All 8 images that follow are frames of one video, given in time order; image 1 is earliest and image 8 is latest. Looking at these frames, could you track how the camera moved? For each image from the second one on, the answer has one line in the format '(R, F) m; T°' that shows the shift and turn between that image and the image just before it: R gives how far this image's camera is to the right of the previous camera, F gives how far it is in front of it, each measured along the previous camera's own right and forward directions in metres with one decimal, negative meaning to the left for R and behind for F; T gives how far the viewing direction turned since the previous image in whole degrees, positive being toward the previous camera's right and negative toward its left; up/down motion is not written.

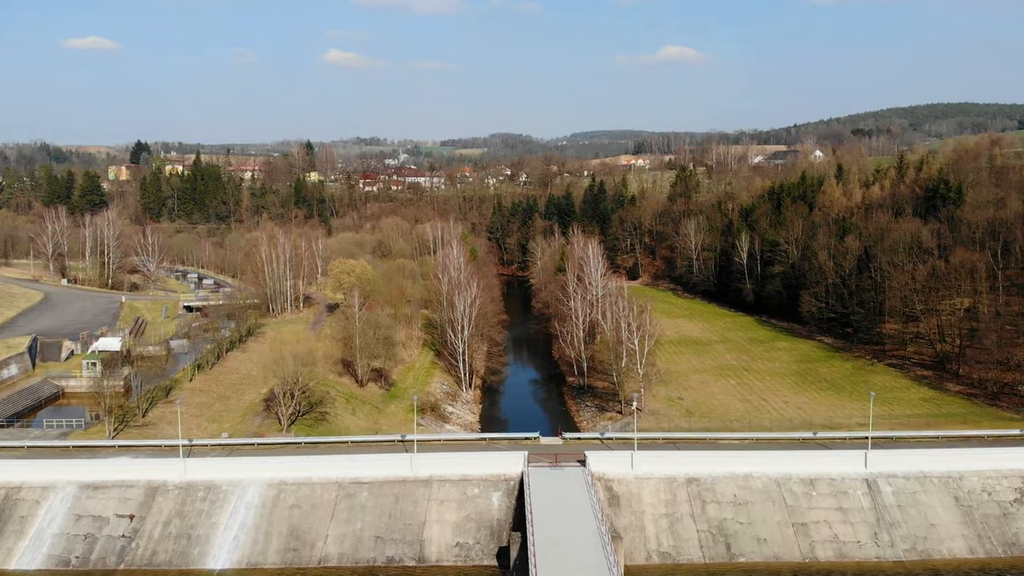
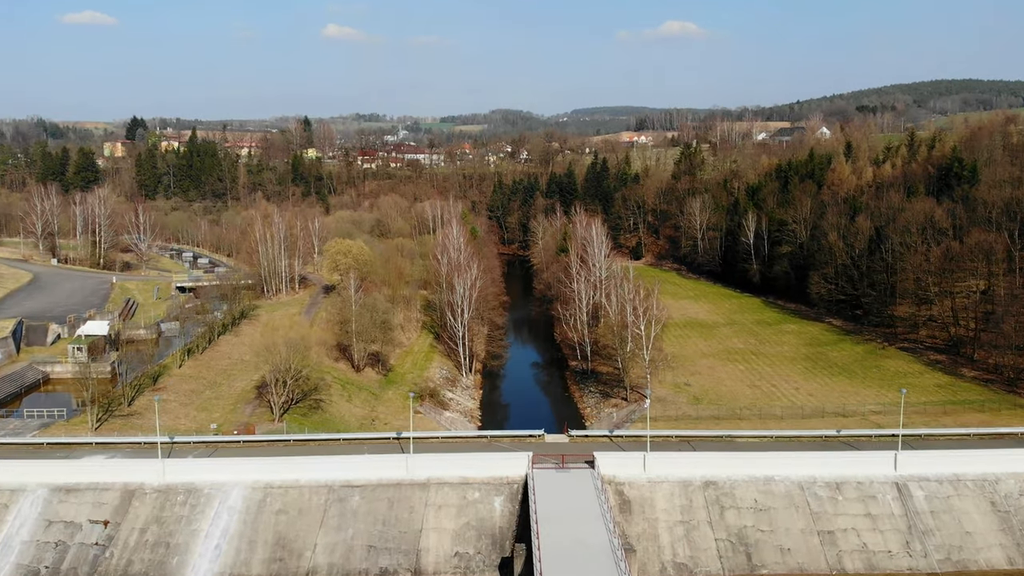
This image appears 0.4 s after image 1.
(-0.1, +1.2) m; 0°
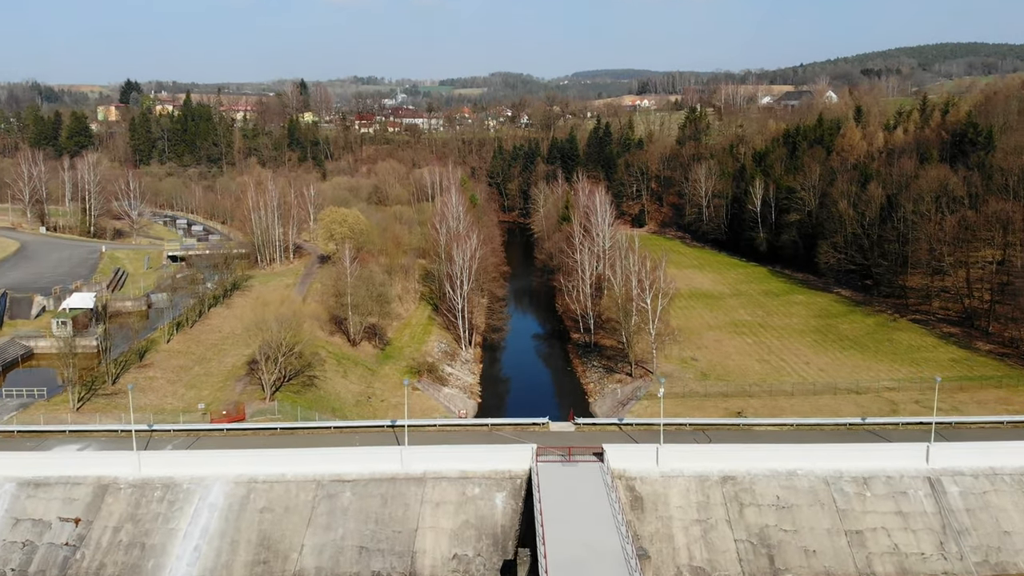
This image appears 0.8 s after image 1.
(0.0, +1.1) m; 0°
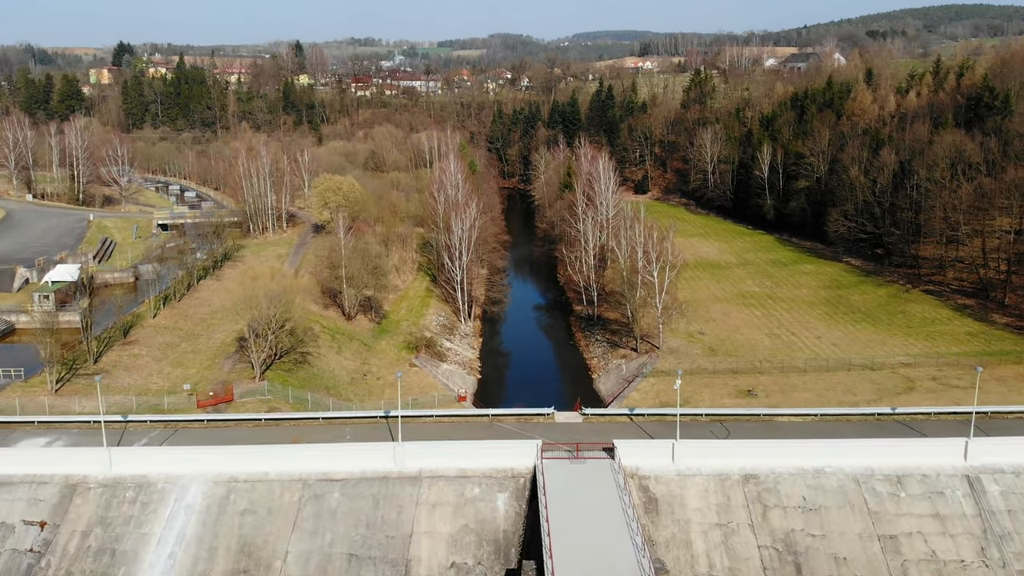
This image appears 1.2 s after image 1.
(0.0, +1.2) m; 0°
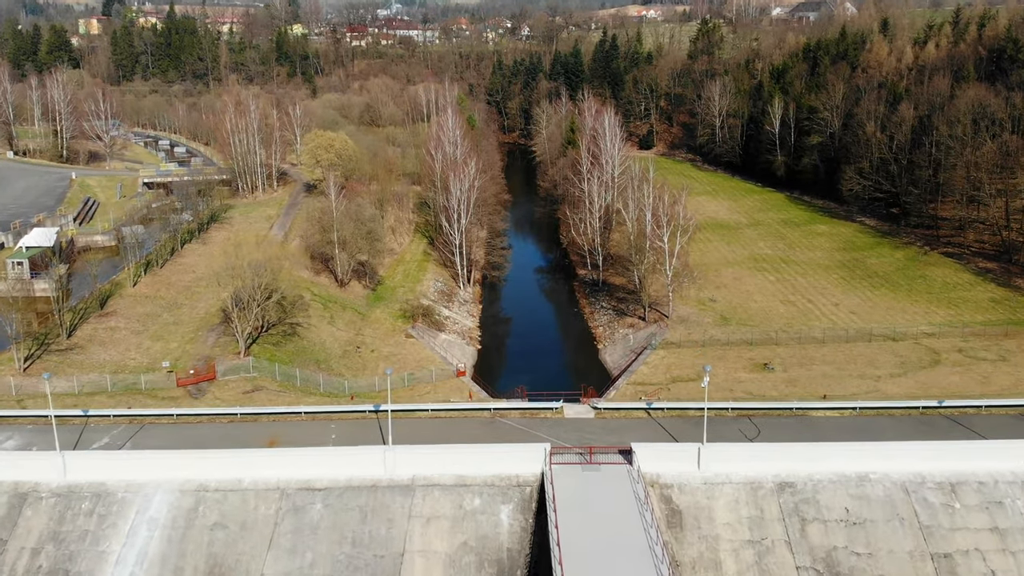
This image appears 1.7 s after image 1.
(-0.1, +1.5) m; 0°
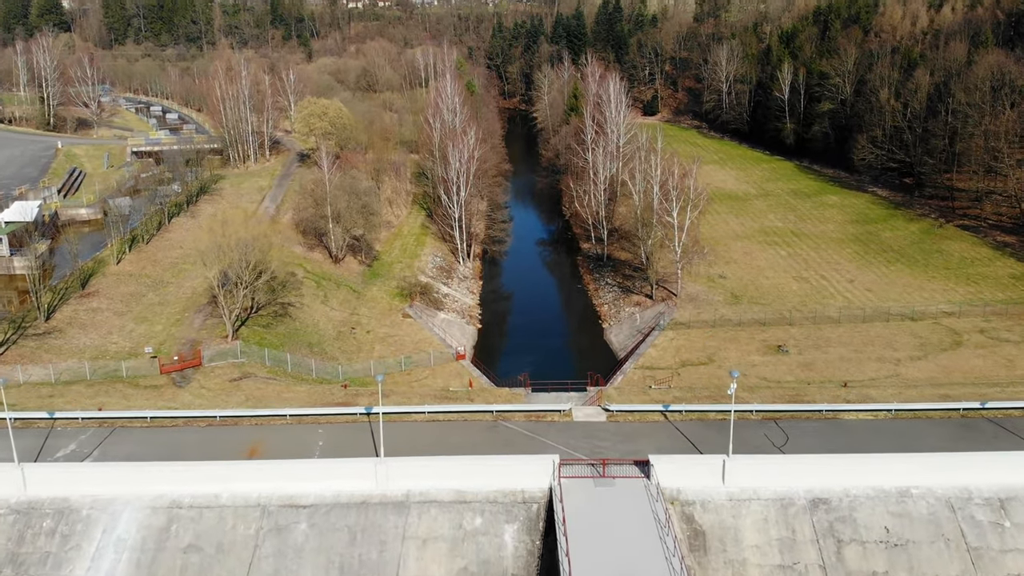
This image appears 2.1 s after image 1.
(-0.1, +1.1) m; 0°
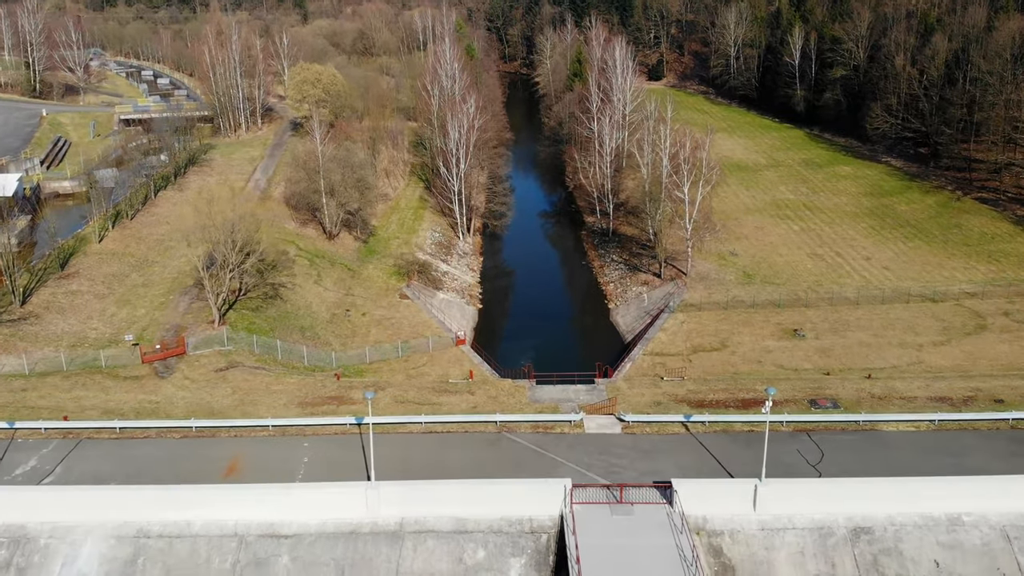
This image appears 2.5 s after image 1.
(-0.1, +1.1) m; 0°
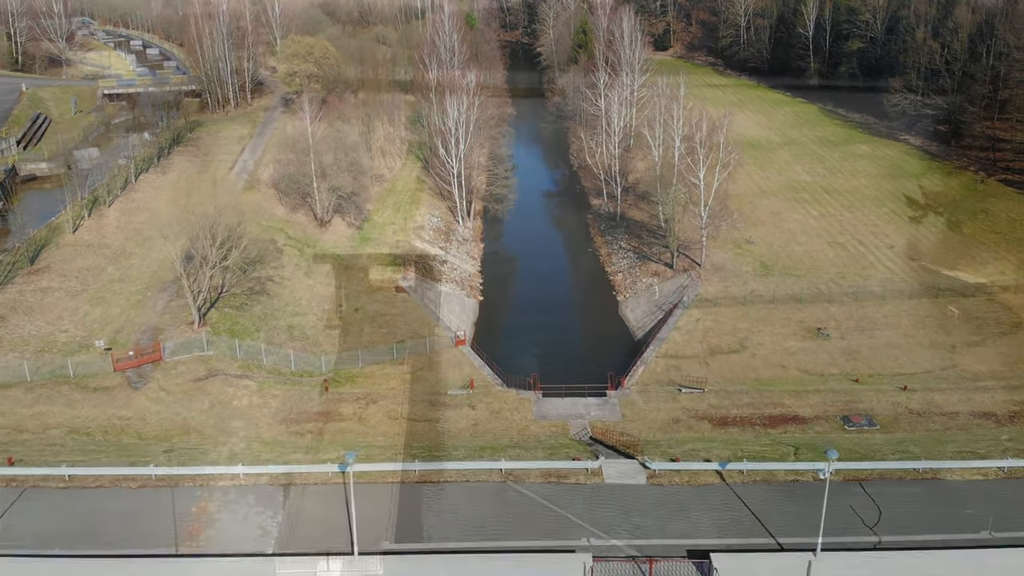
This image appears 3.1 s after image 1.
(-0.1, +1.4) m; 0°
